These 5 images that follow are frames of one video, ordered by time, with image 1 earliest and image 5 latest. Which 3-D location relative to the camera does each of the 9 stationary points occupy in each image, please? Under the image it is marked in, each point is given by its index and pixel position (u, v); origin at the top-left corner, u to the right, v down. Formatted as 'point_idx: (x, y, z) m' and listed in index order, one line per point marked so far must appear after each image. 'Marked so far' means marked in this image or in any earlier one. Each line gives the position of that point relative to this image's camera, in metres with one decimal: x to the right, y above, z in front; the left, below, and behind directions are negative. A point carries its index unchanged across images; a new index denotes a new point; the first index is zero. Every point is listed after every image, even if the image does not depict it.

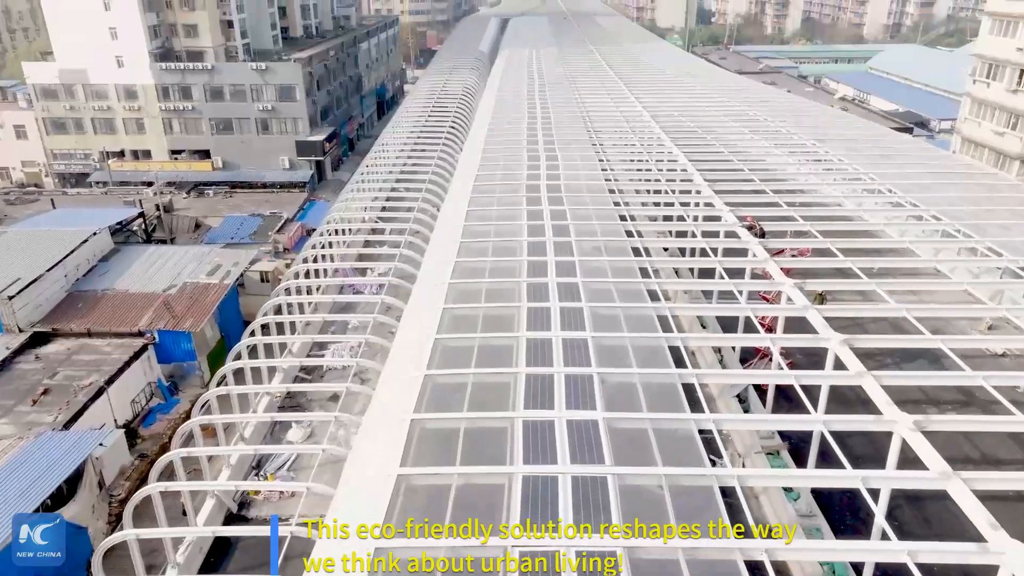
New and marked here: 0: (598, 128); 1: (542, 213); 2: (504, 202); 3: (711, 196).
0: (+1.8, +3.4, +14.7) m
1: (+0.4, +1.0, +9.4) m
2: (-0.1, +1.2, +10.0) m
3: (+2.8, +1.2, +9.8) m
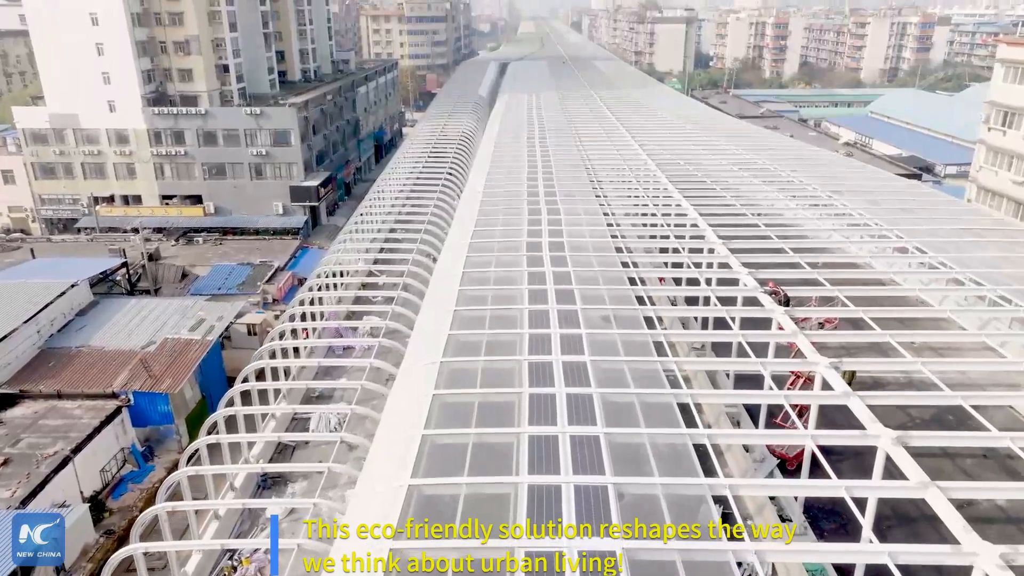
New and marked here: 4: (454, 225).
0: (+1.8, +2.2, +14.1) m
1: (+0.4, +0.2, +8.7) m
2: (-0.1, +0.4, +9.3) m
3: (+2.8, +0.4, +9.1) m
4: (-0.9, +1.0, +11.3) m
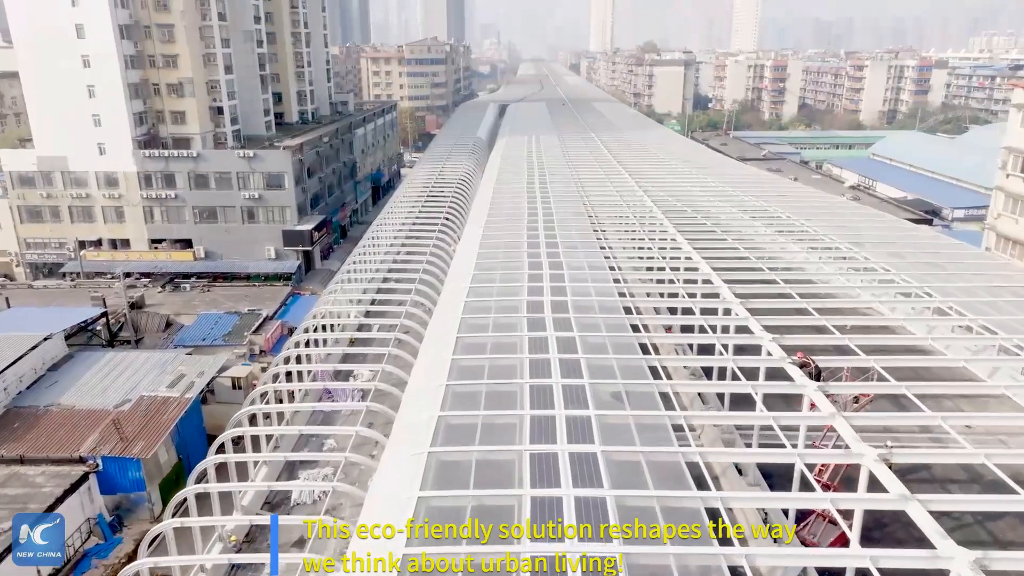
0: (+1.8, +1.2, +13.5) m
1: (+0.4, -0.6, +7.9) m
2: (-0.1, -0.4, +8.5) m
3: (+2.8, -0.4, +8.3) m
4: (-0.9, +0.1, +10.5) m
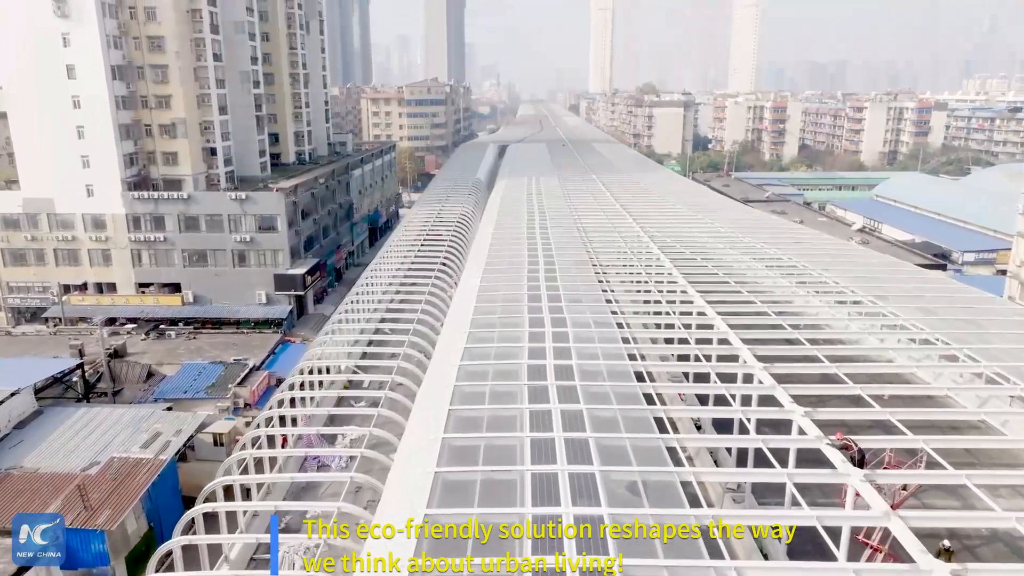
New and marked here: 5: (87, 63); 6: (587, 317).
0: (+1.7, +0.3, +12.8) m
1: (+0.4, -1.2, +7.1) m
2: (-0.1, -1.1, +7.7) m
3: (+2.8, -1.0, +7.5) m
4: (-0.9, -0.6, +9.7) m
5: (-12.1, +6.4, +20.0) m
6: (+1.1, -0.4, +10.0) m
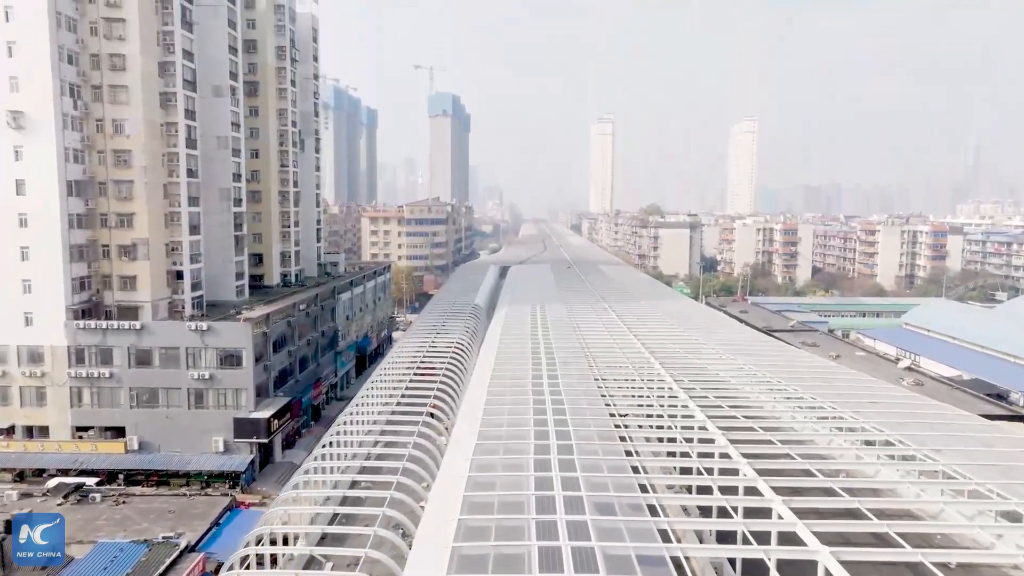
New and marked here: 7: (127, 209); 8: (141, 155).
0: (+1.8, -2.2, +9.7) m
1: (+0.4, -2.8, +3.9) m
2: (-0.1, -2.7, +4.5) m
3: (+2.8, -2.7, +4.3) m
4: (-0.9, -2.6, +6.6) m
5: (-12.0, +2.8, +17.9) m
6: (+1.1, -2.4, +6.9) m
7: (-10.5, +2.2, +19.2) m
8: (-10.1, +3.6, +19.1) m
